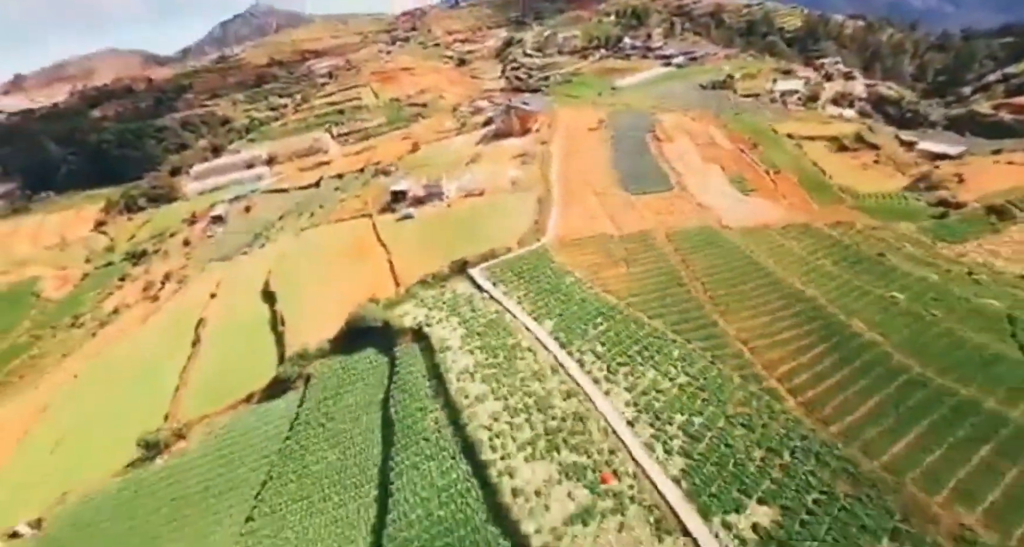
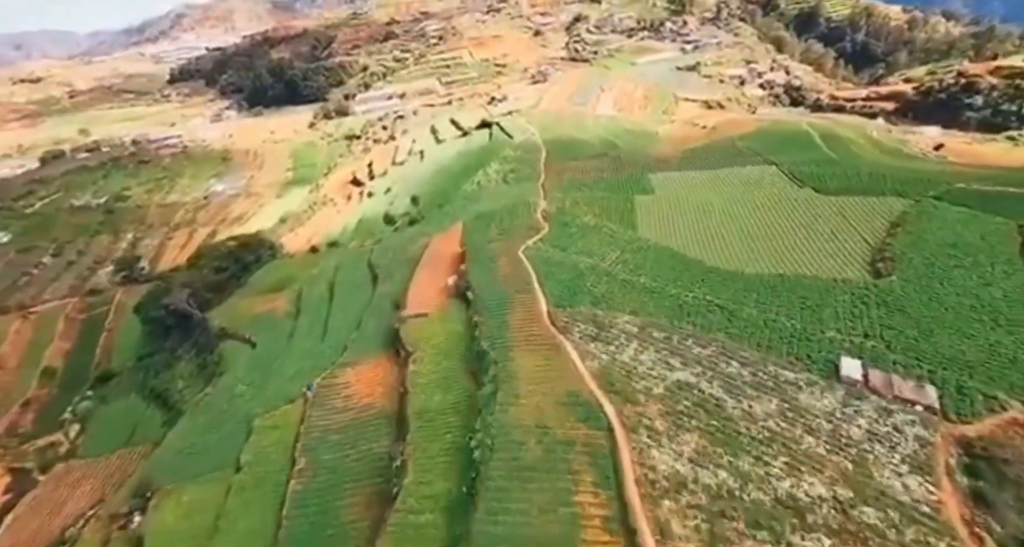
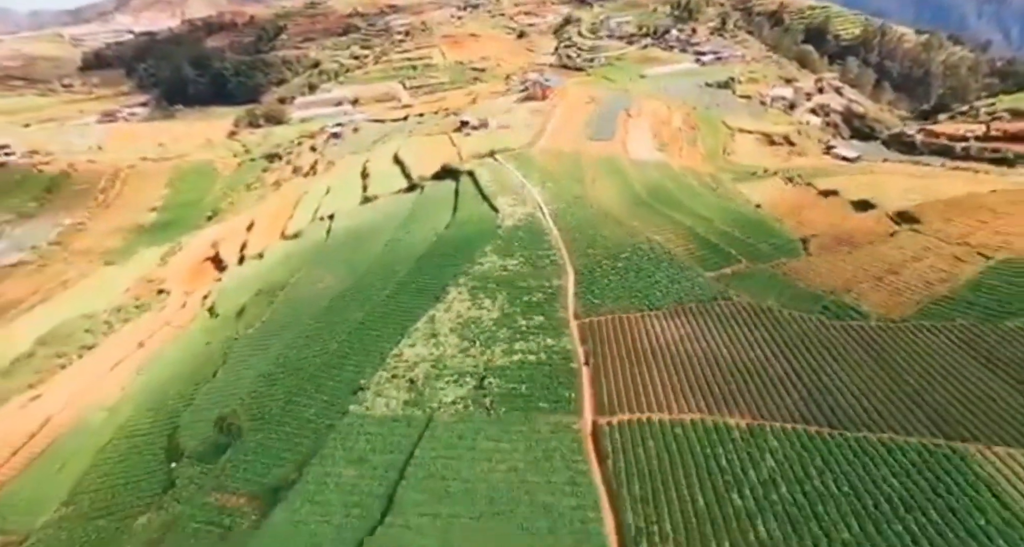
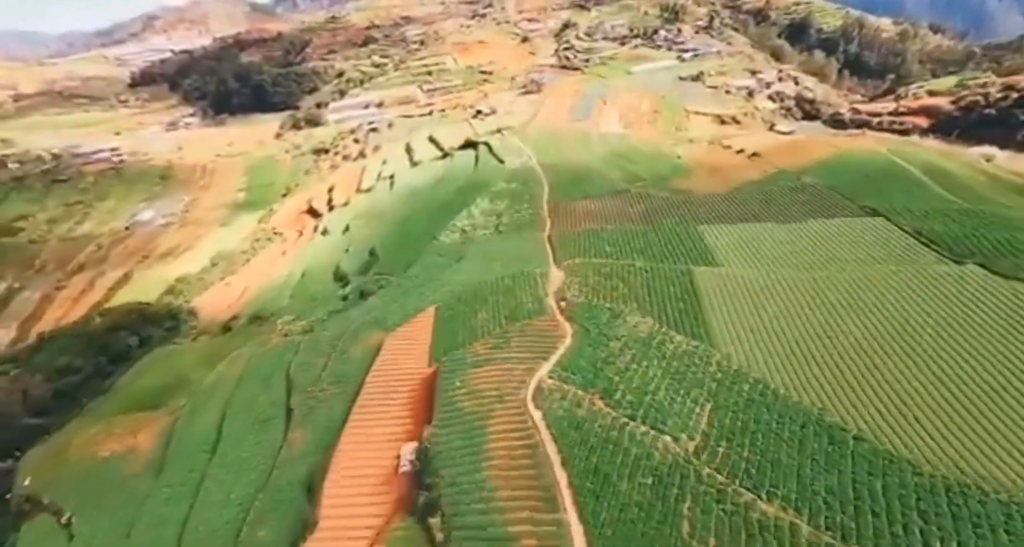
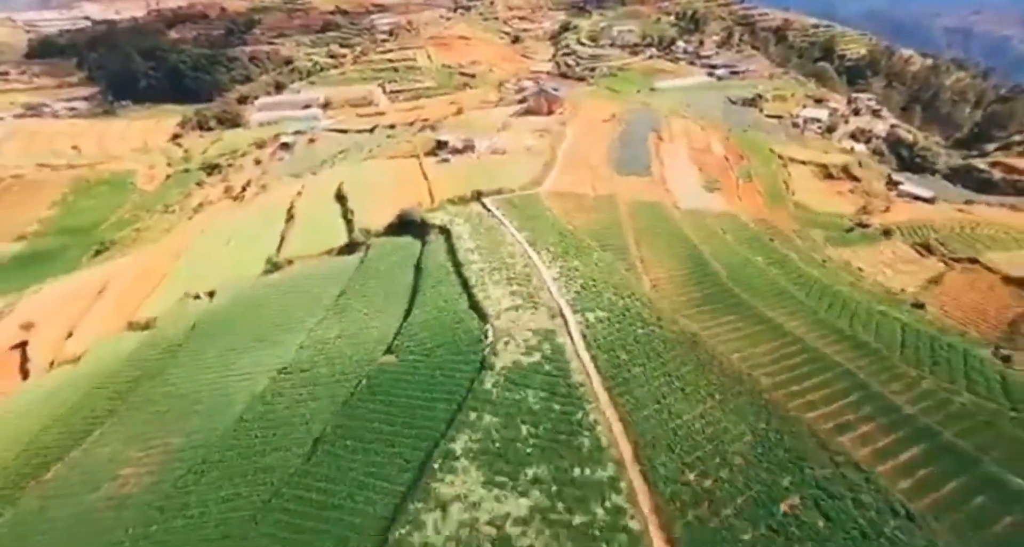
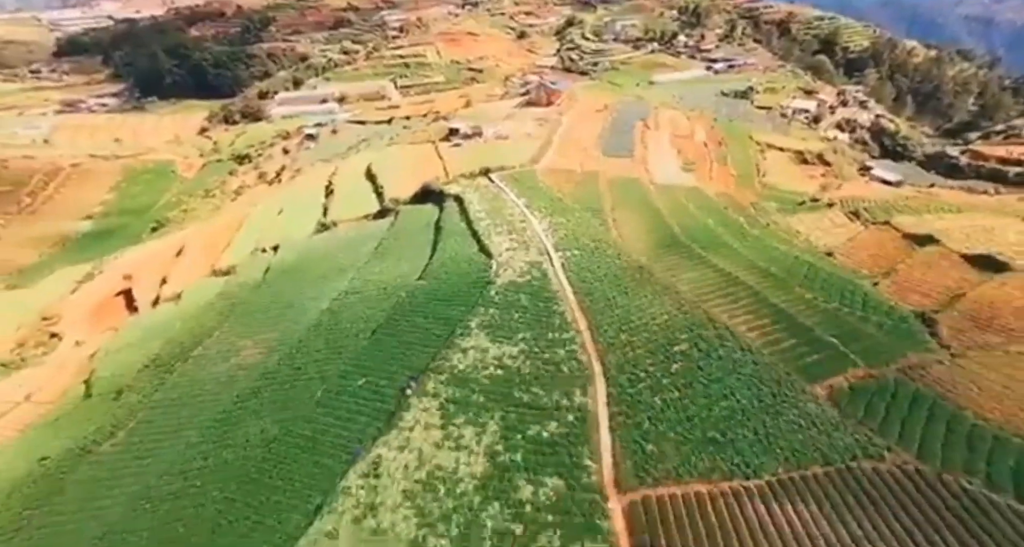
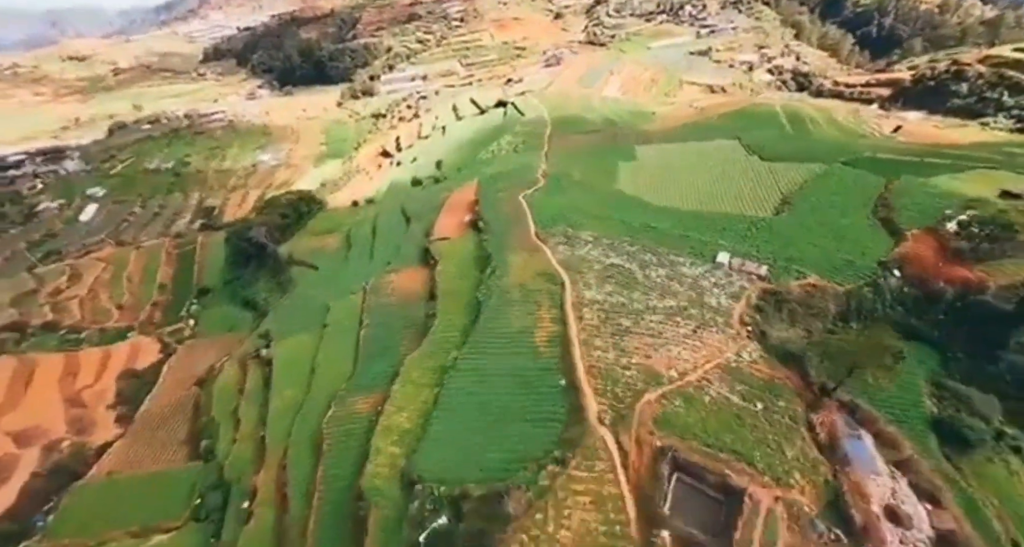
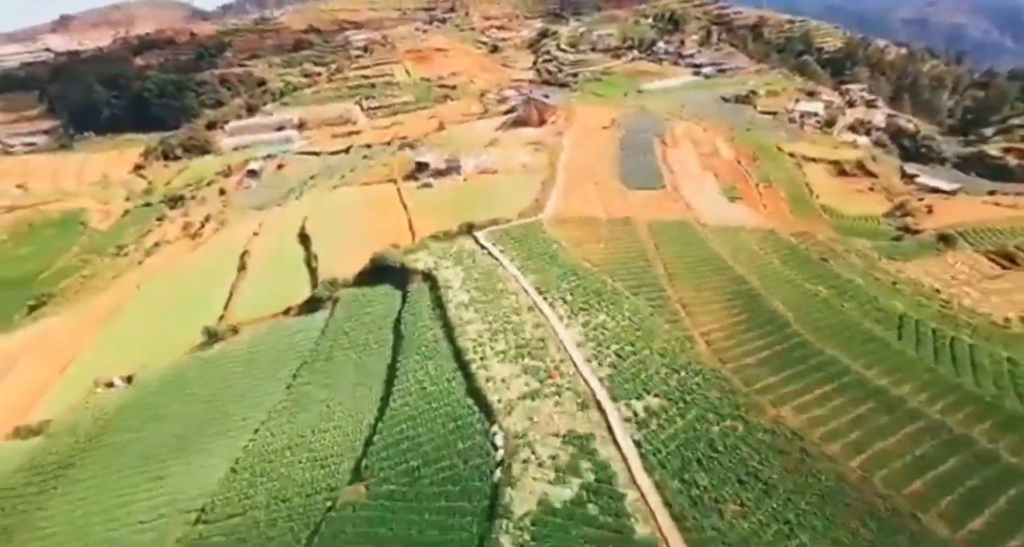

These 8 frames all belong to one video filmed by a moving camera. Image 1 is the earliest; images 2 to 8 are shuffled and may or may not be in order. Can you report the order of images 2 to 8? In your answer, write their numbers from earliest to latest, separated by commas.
8, 5, 6, 3, 4, 2, 7
